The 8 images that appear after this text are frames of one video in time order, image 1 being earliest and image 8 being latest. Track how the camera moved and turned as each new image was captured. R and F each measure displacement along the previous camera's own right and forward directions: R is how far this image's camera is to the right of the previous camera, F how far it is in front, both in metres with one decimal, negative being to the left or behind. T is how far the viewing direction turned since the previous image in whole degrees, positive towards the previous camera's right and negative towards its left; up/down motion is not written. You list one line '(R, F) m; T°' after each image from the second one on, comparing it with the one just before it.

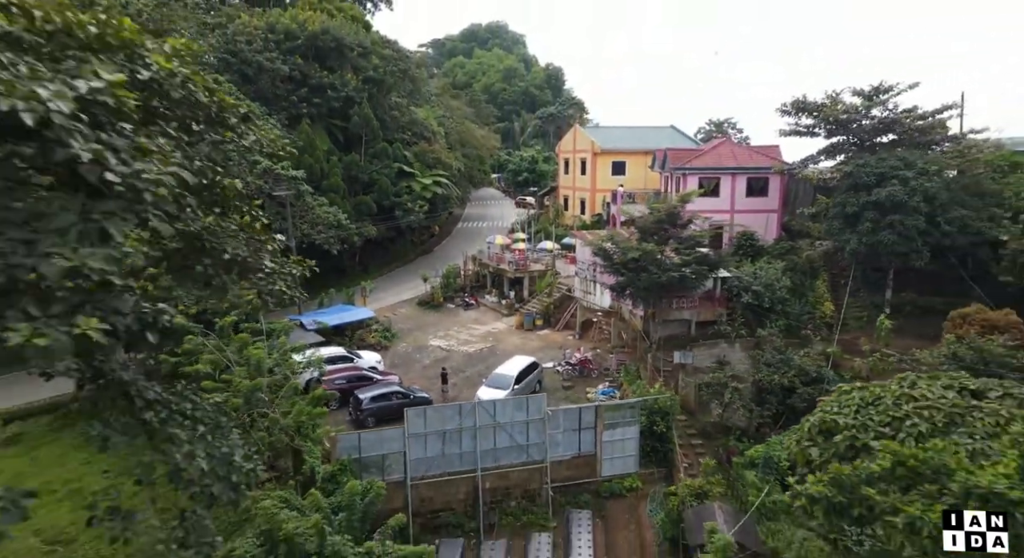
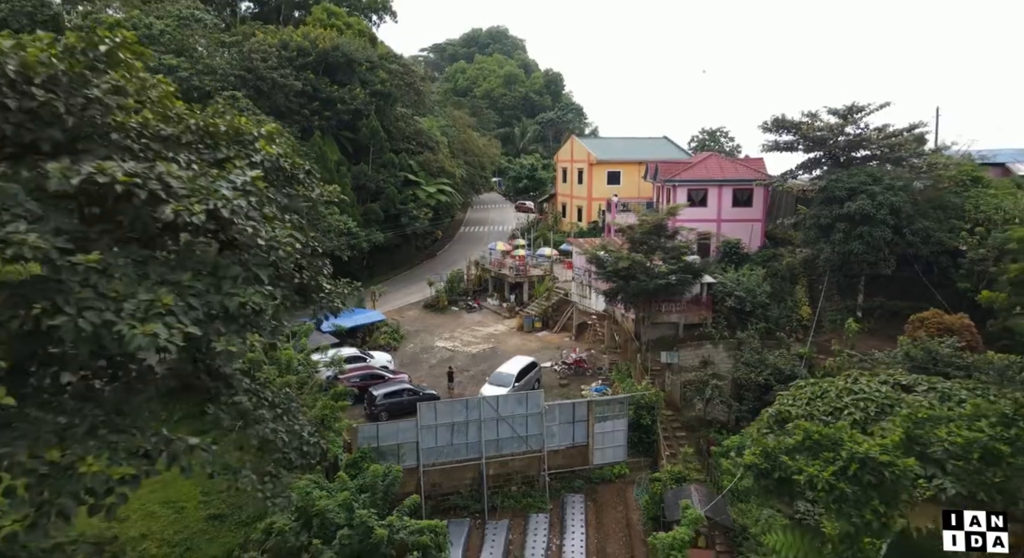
(0.0, -1.2) m; 0°
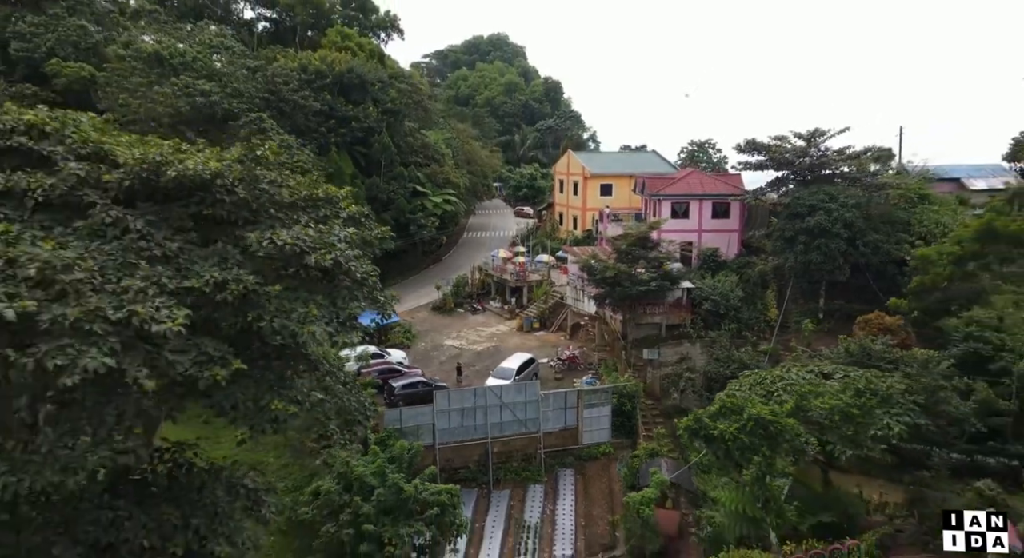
(0.0, -2.1) m; 0°
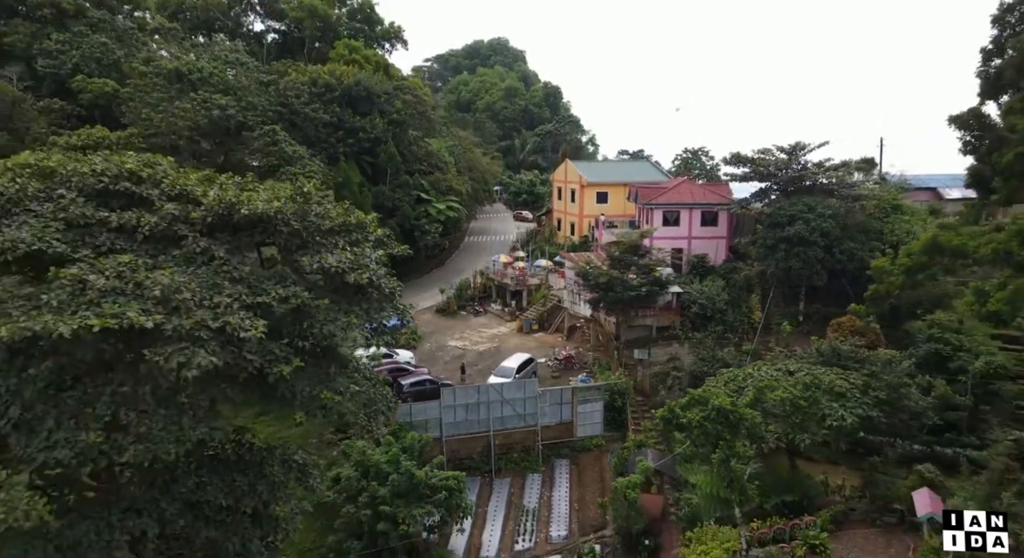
(0.0, -1.2) m; 0°
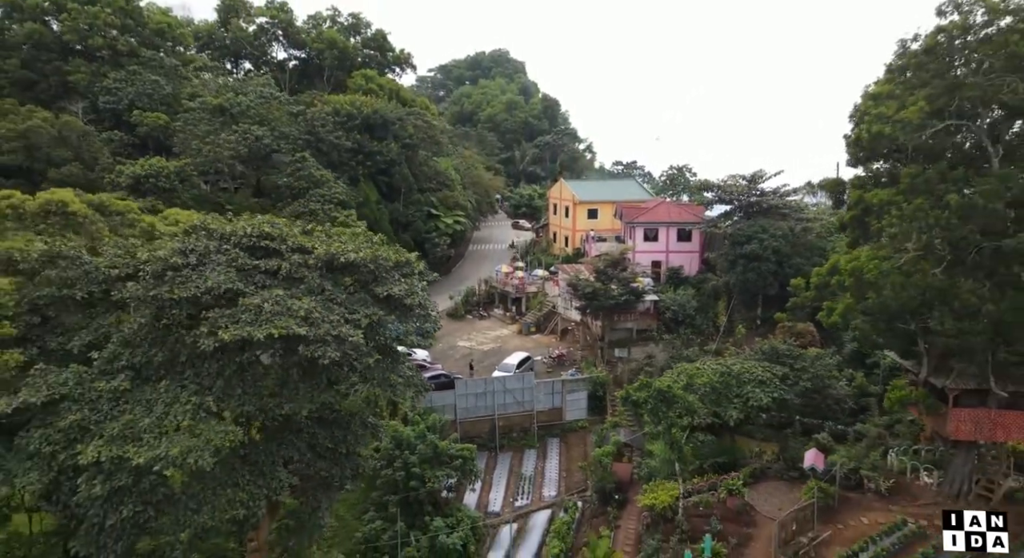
(0.0, -3.3) m; 0°
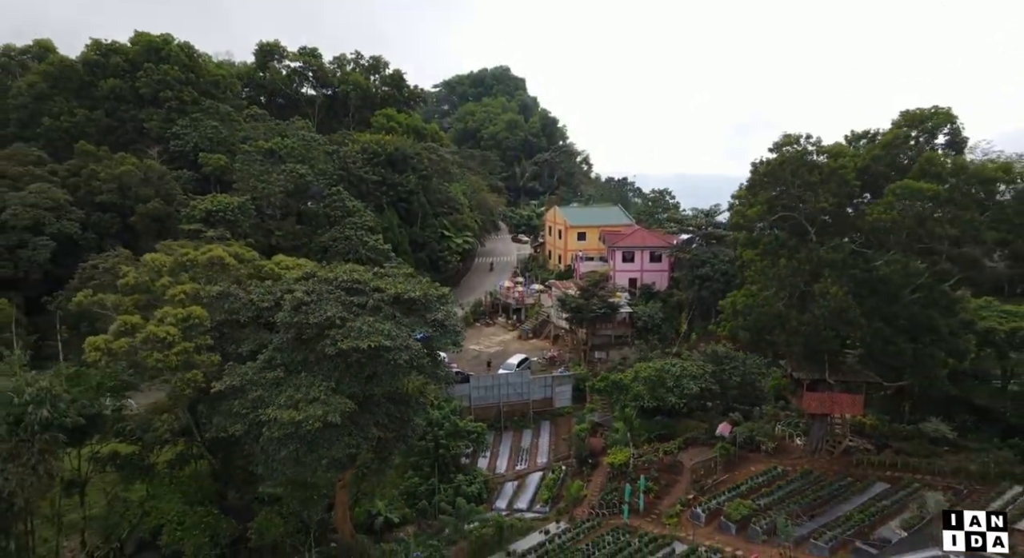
(0.0, -5.3) m; 0°
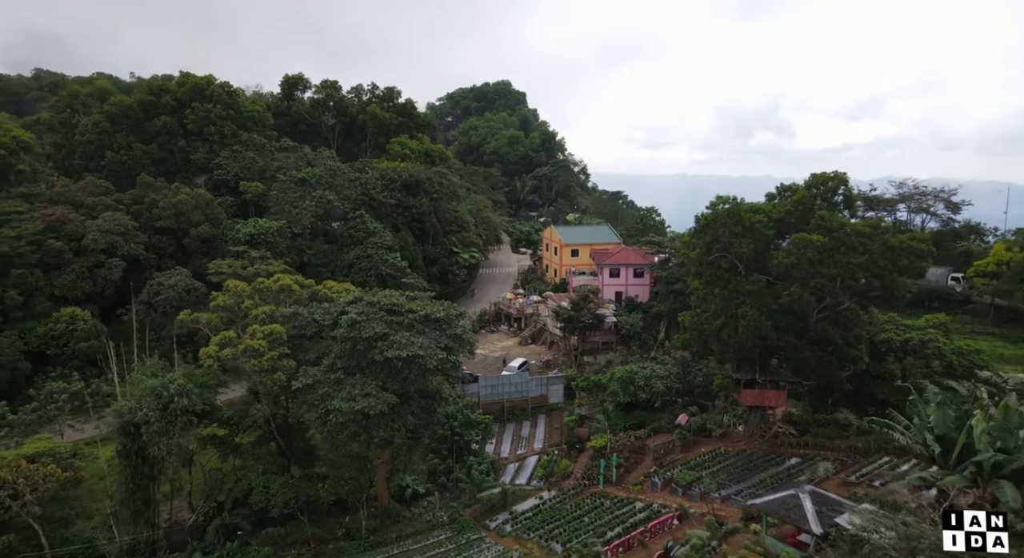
(0.0, -4.5) m; 0°
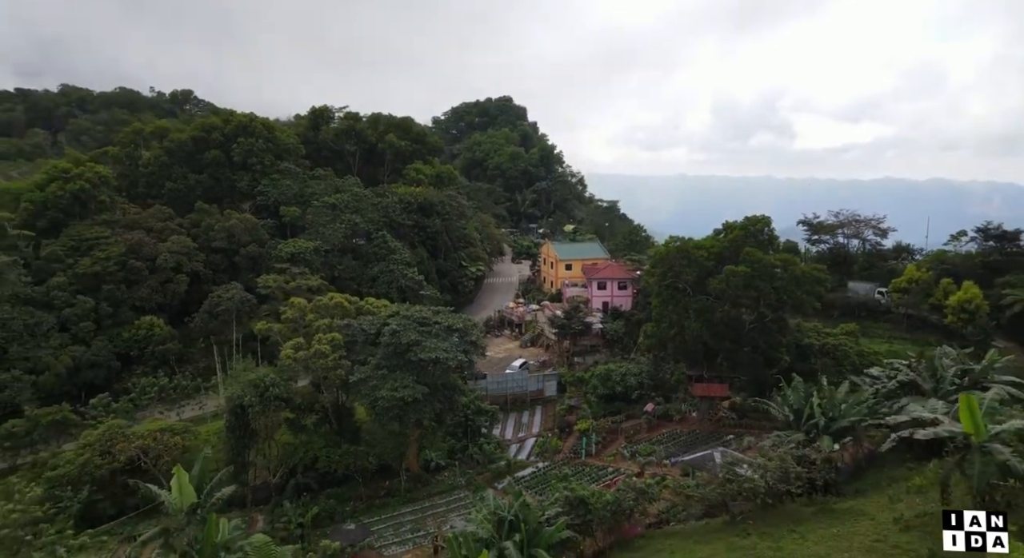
(-0.1, -5.7) m; 0°
